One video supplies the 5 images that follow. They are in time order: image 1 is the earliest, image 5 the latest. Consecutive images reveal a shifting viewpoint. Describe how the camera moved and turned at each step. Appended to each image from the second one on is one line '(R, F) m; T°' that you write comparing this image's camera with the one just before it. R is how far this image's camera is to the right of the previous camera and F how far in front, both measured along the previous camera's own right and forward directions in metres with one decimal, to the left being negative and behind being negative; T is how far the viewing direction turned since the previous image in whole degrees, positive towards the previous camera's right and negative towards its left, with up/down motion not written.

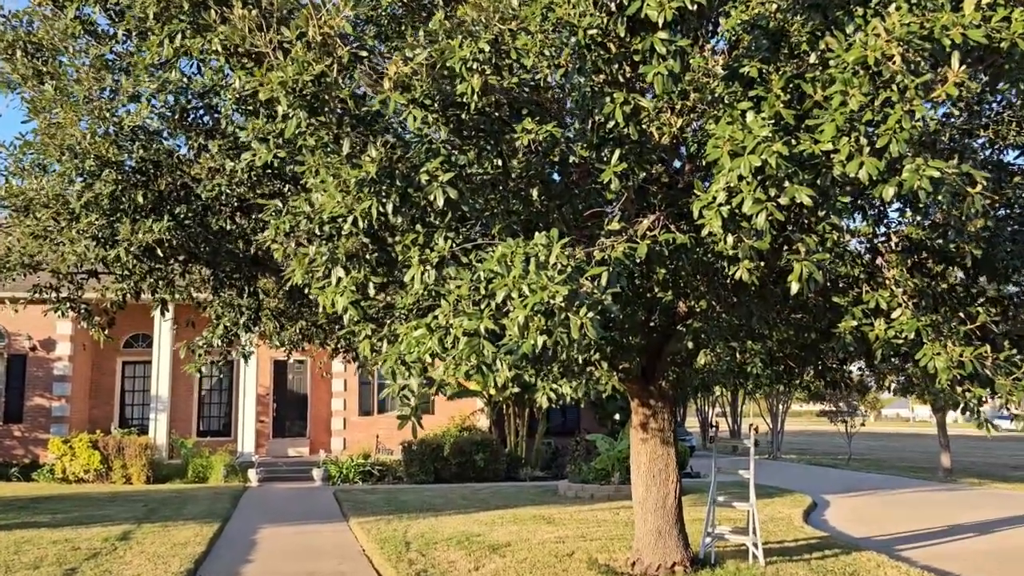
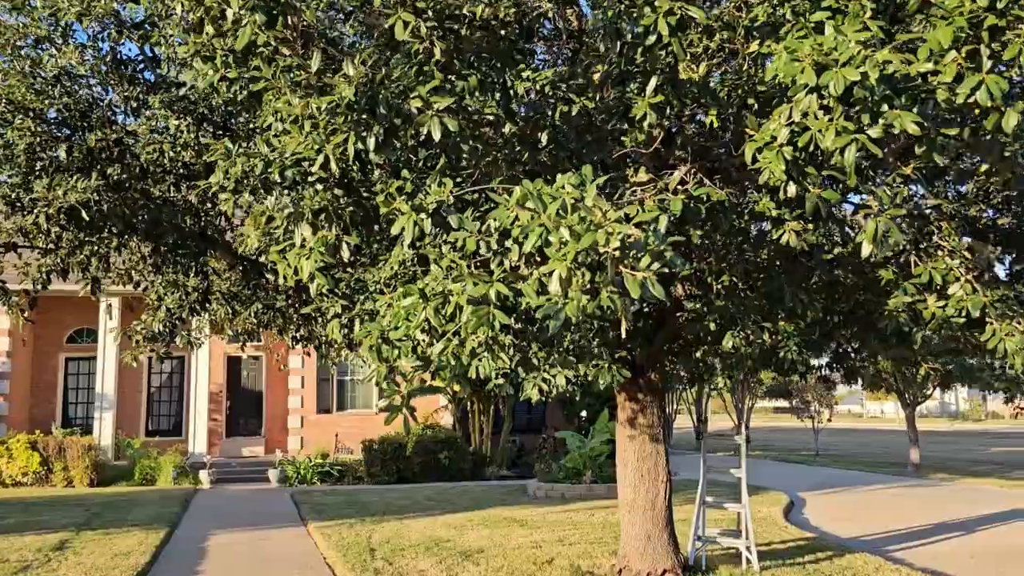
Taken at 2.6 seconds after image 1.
(-0.3, +1.1) m; +3°
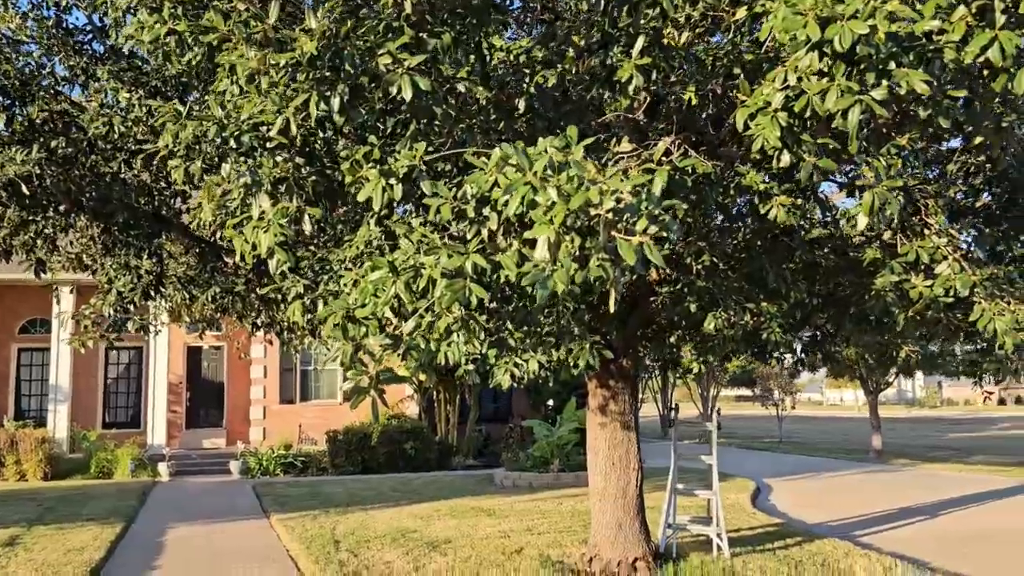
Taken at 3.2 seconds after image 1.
(-0.1, +0.3) m; +2°
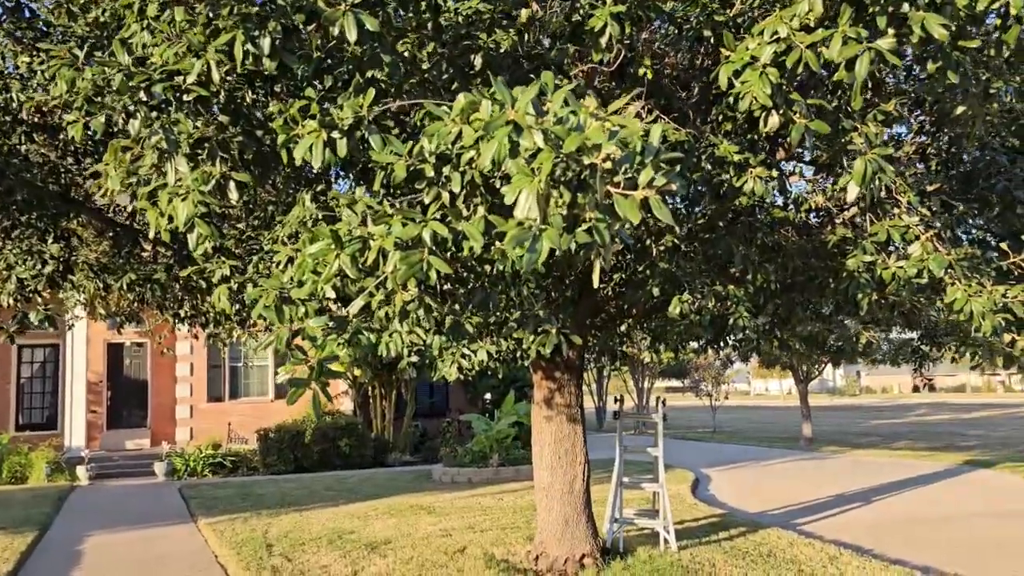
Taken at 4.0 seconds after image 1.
(-0.1, +0.5) m; +5°
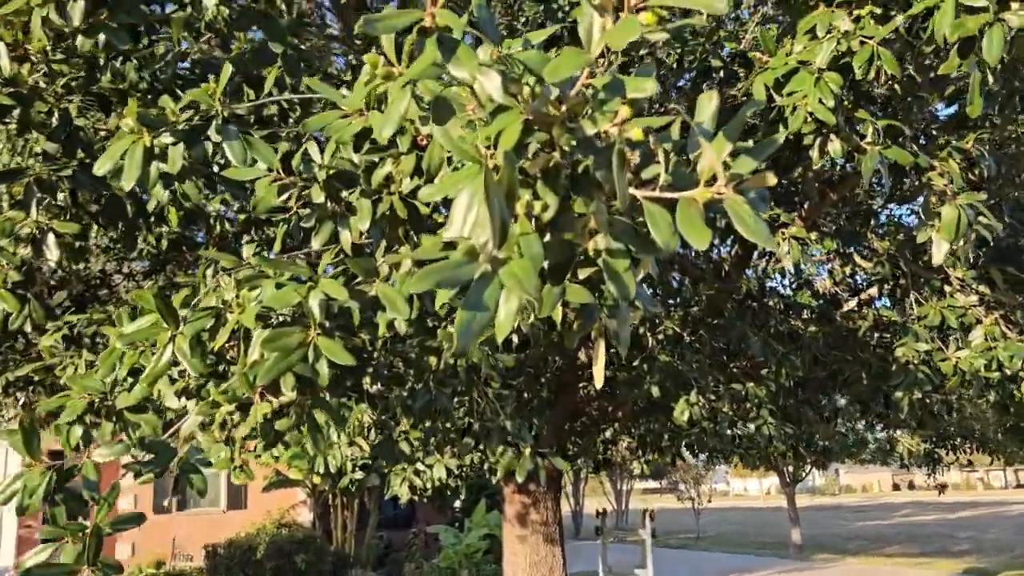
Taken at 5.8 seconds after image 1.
(+0.1, +1.2) m; +2°
